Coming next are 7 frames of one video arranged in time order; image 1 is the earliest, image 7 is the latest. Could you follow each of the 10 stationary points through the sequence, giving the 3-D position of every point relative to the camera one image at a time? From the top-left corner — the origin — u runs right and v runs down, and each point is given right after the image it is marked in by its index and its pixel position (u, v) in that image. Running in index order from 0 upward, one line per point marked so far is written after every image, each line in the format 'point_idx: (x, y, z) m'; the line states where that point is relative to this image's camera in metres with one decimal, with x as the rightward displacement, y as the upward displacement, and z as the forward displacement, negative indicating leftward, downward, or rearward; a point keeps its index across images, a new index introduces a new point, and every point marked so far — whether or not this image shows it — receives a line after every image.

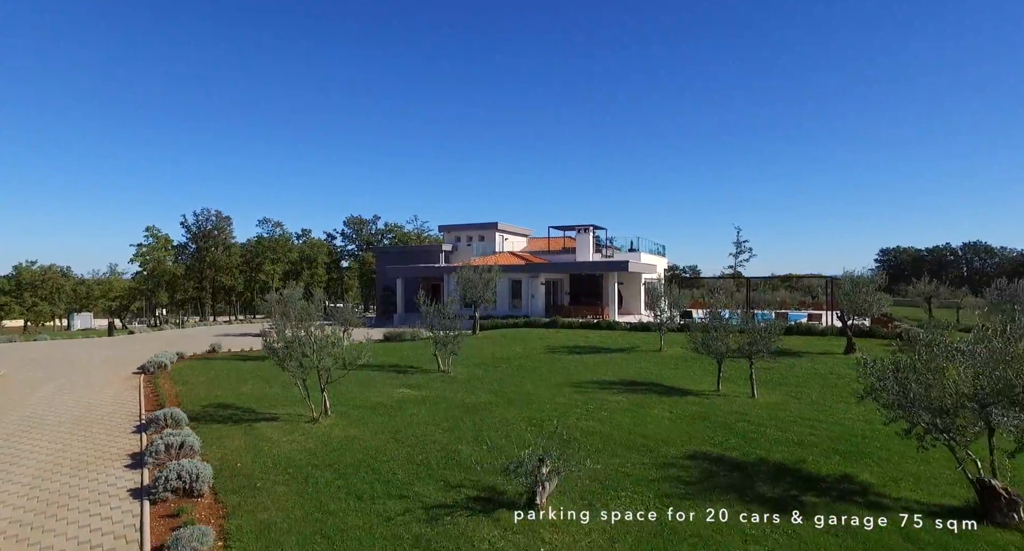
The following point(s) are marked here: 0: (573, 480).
0: (+0.9, -3.0, +9.2) m
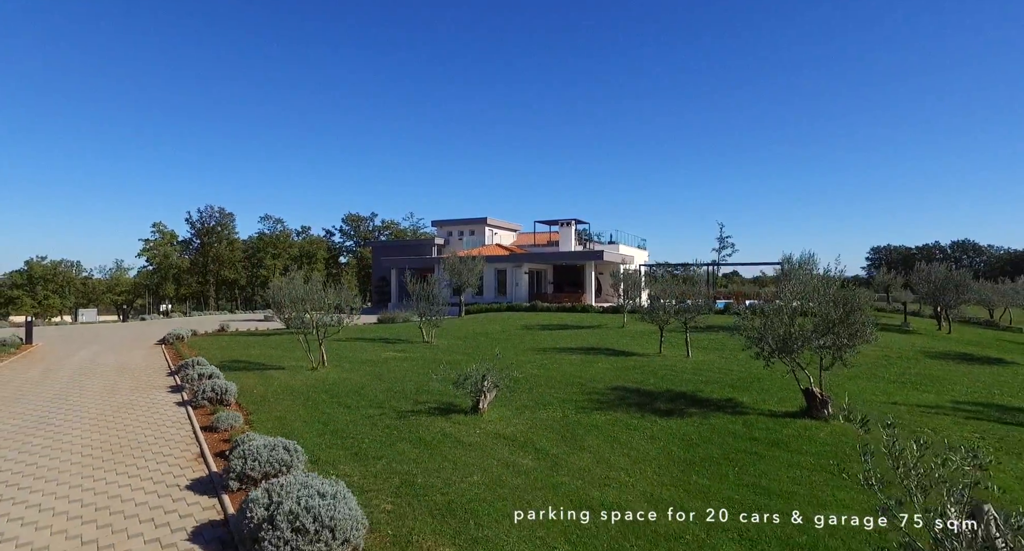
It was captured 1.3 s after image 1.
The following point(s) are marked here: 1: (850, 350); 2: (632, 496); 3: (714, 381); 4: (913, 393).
0: (0.0, -2.4, +12.0) m
1: (+6.3, -1.3, +12.1) m
2: (+2.3, -2.2, -0.5) m
3: (+4.7, -2.5, +14.4) m
4: (+9.0, -2.6, +13.6) m
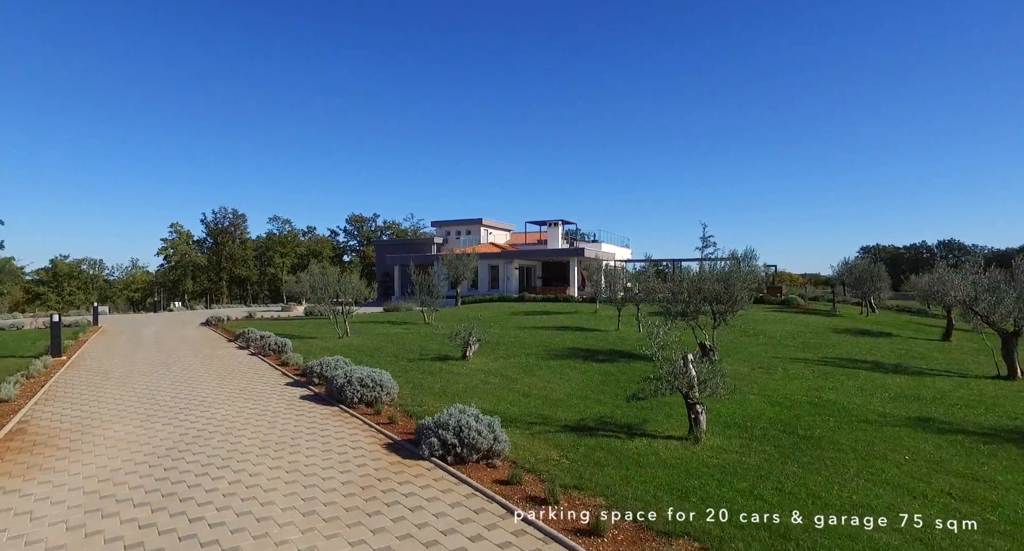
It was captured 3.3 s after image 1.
0: (-0.6, -2.0, +16.4) m
1: (+5.7, -1.0, +16.5) m
2: (+1.7, -1.9, +4.0) m
3: (+4.1, -2.1, +18.8) m
4: (+8.4, -2.2, +18.1) m
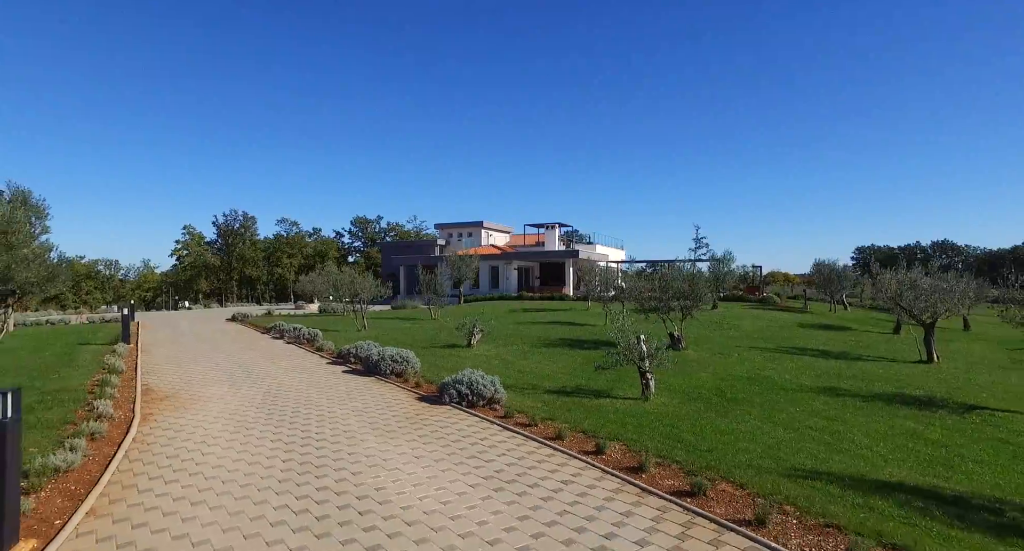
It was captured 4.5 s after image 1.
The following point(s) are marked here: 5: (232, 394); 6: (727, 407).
0: (-0.6, -2.0, +19.2) m
1: (+5.7, -1.0, +19.2) m
2: (+1.7, -1.9, +6.7) m
3: (+4.1, -2.1, +21.5) m
4: (+8.3, -2.2, +20.8) m
5: (-4.6, -1.9, +10.1) m
6: (+3.5, -2.2, +10.2) m
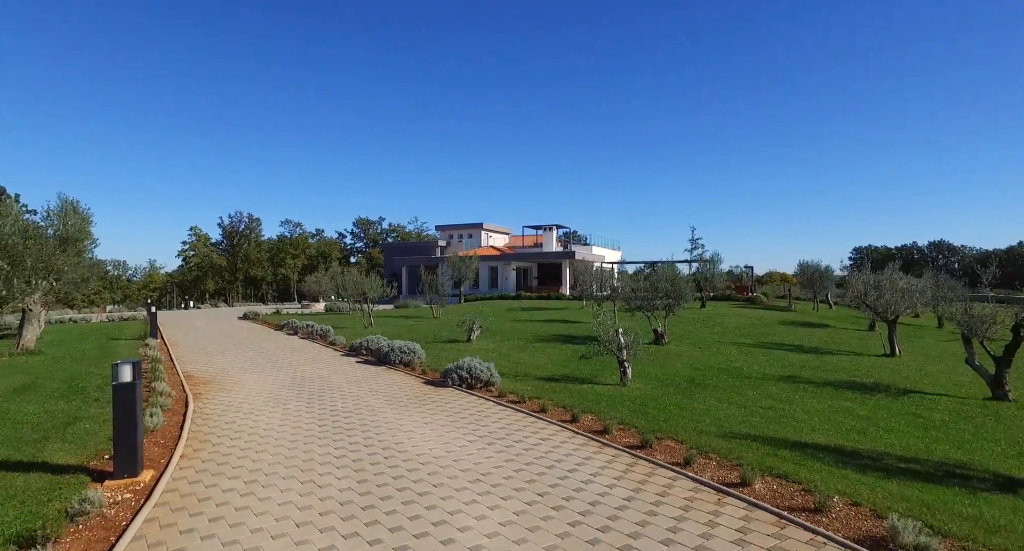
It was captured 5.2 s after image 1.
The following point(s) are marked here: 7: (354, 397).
0: (-0.7, -2.0, +20.7) m
1: (+5.6, -1.0, +20.8) m
2: (+1.5, -1.9, +8.2) m
3: (+4.0, -2.2, +23.1) m
4: (+8.2, -2.2, +22.3) m
5: (-4.7, -1.9, +11.6) m
6: (+3.4, -2.2, +11.7) m
7: (-2.5, -1.9, +9.8) m
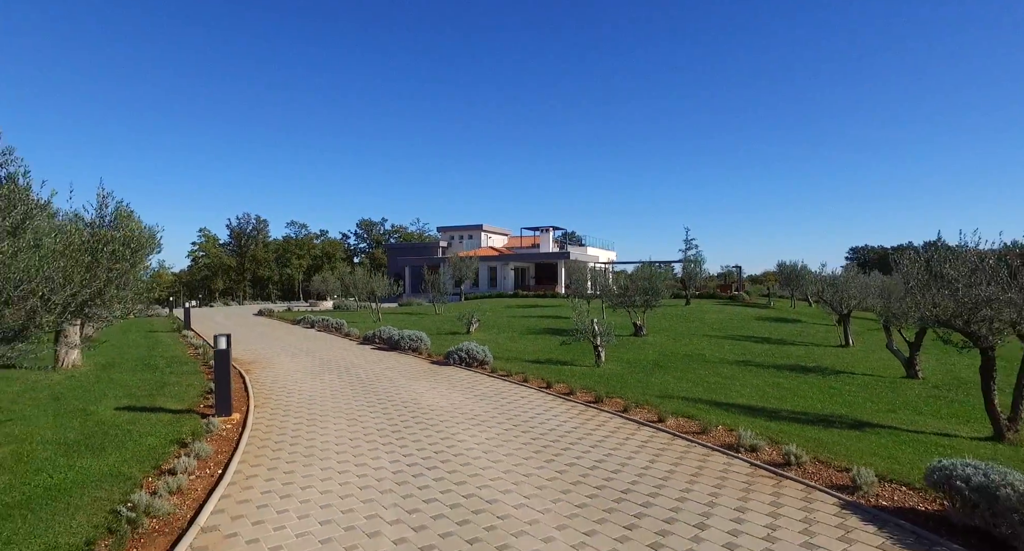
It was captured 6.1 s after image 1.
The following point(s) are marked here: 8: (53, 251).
0: (-0.9, -2.0, +23.0) m
1: (+5.4, -1.0, +23.0) m
2: (+1.3, -1.9, +10.5) m
3: (+3.8, -2.1, +25.3) m
4: (+8.0, -2.2, +24.6) m
5: (-4.9, -1.9, +13.9) m
6: (+3.2, -2.1, +14.0) m
7: (-2.7, -1.9, +12.0) m
8: (-4.5, +0.3, +6.1) m
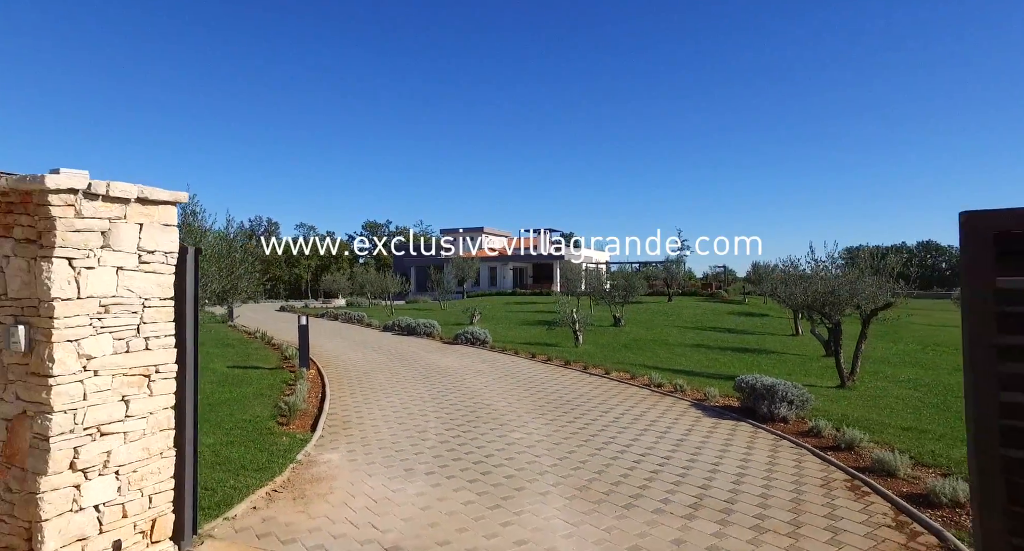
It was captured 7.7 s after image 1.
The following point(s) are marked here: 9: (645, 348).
0: (-1.0, -2.0, +26.3) m
1: (+5.3, -0.9, +26.4) m
2: (+1.2, -1.9, +13.8) m
3: (+3.7, -2.1, +28.7) m
4: (+7.9, -2.2, +27.9) m
5: (-5.0, -1.9, +17.2) m
6: (+3.1, -2.1, +17.3) m
7: (-2.8, -1.9, +15.4) m
8: (-4.6, +0.3, +9.4) m
9: (+3.9, -2.1, +17.7) m
